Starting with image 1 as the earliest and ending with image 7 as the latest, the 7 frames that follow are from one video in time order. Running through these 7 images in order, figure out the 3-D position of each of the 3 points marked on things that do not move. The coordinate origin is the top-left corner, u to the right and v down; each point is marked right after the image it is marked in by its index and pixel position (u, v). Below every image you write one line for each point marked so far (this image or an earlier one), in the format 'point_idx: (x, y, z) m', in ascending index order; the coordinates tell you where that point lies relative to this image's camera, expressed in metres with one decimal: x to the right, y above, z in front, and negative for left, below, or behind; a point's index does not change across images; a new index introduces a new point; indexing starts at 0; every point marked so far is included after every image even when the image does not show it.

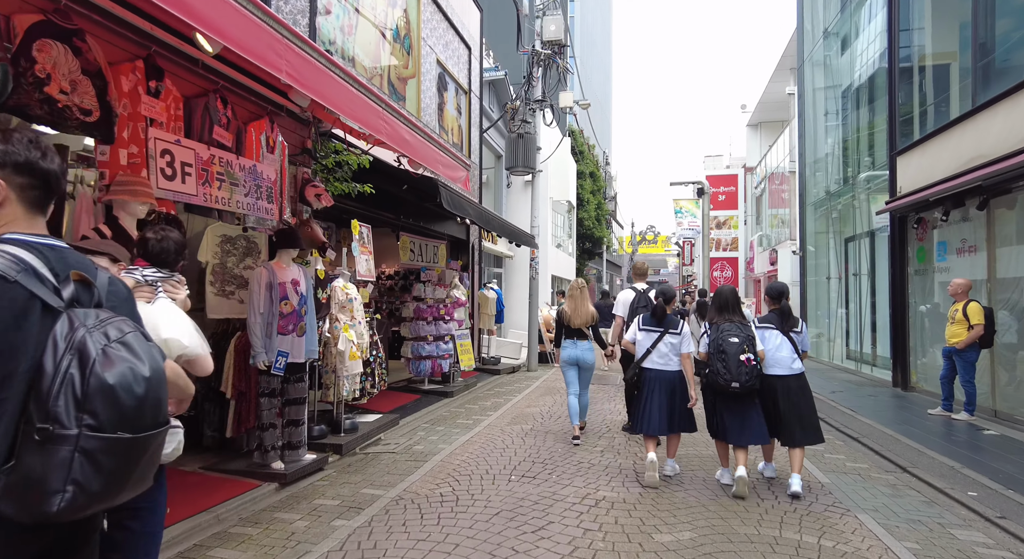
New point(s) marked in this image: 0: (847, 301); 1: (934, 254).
0: (+8.0, -0.5, +15.9) m
1: (+6.8, +0.4, +10.6) m
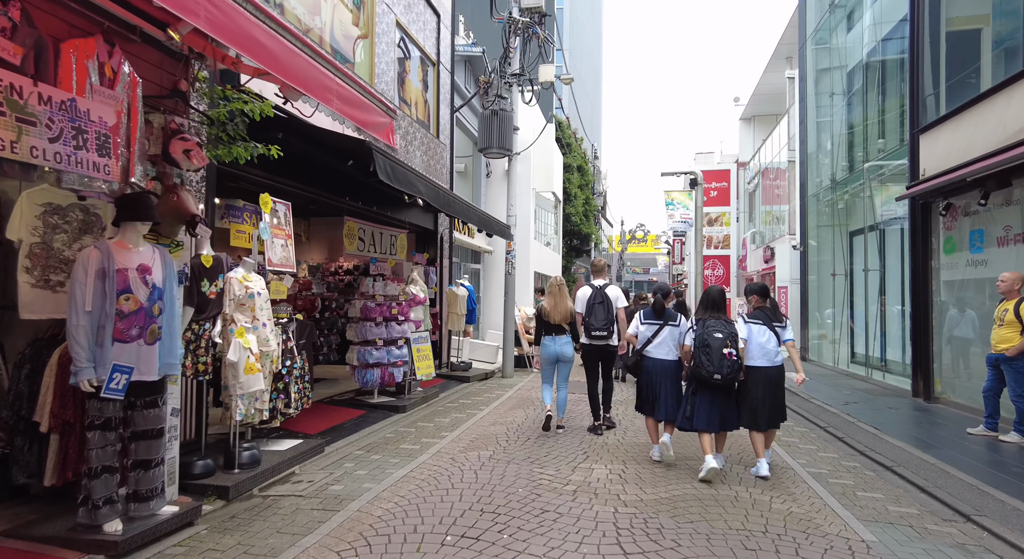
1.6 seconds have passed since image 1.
0: (+7.5, -0.5, +14.6) m
1: (+6.3, +0.5, +9.2) m
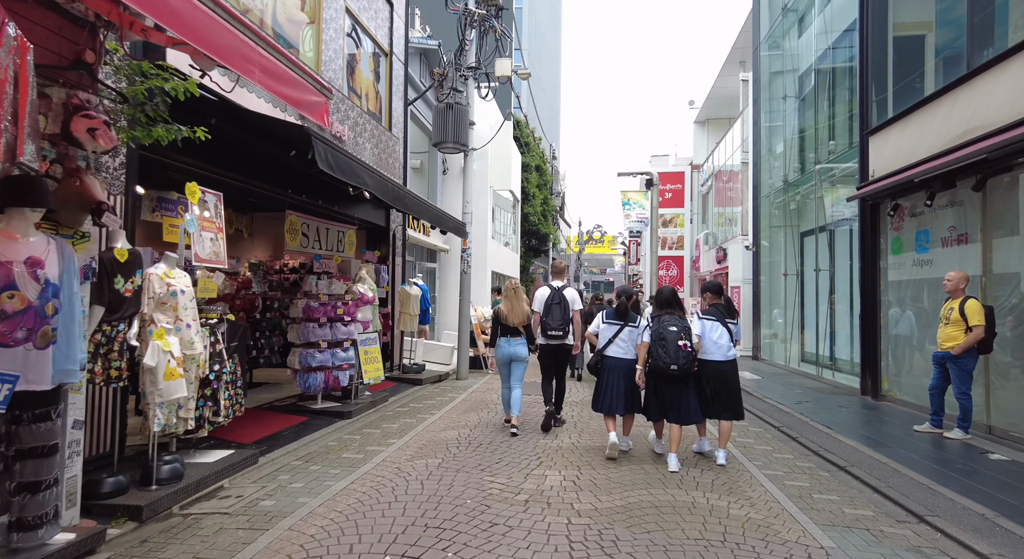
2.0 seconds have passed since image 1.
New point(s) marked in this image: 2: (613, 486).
0: (+6.5, -0.5, +14.8) m
1: (+5.7, +0.5, +9.3) m
2: (+0.8, -1.6, +5.2) m
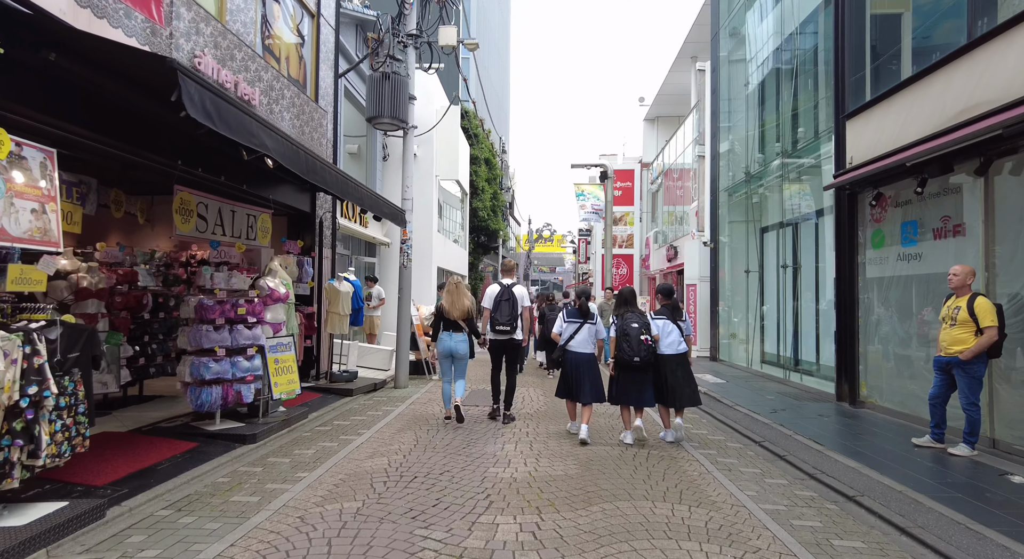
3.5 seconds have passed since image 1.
0: (+5.4, -0.4, +14.0) m
1: (+5.0, +0.5, +8.5) m
2: (+0.4, -1.6, +4.0) m
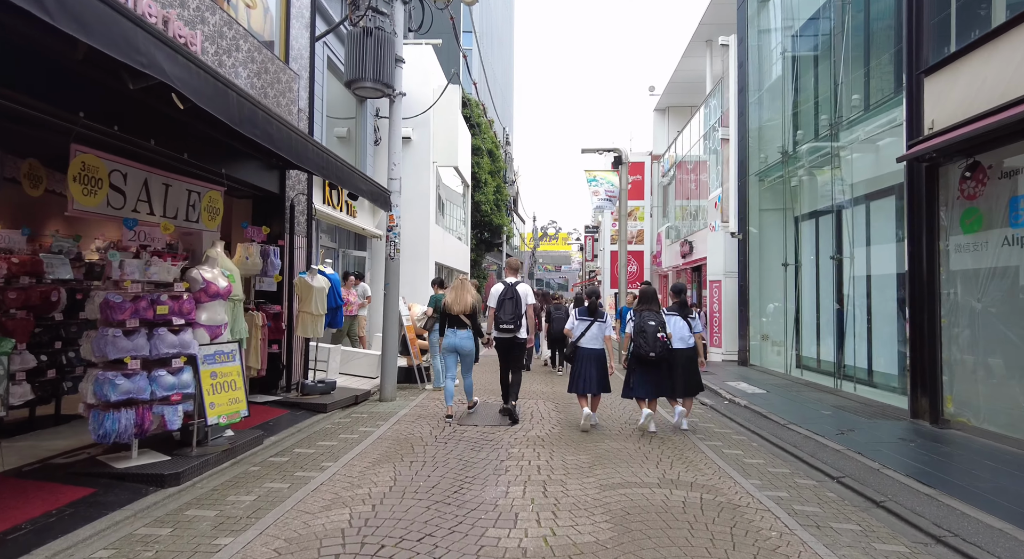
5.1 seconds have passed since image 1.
0: (+5.5, -0.3, +12.4) m
1: (+5.0, +0.6, +6.9) m
2: (+0.5, -1.5, +2.4) m
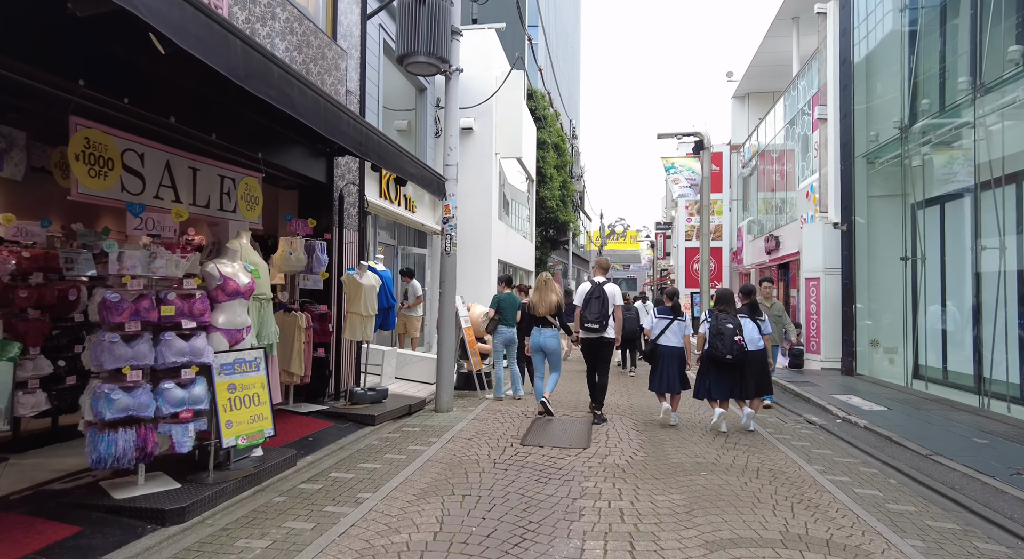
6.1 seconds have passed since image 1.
0: (+6.7, -0.3, +10.7) m
1: (+5.6, +0.7, +5.3) m
2: (+0.7, -1.4, +1.3) m
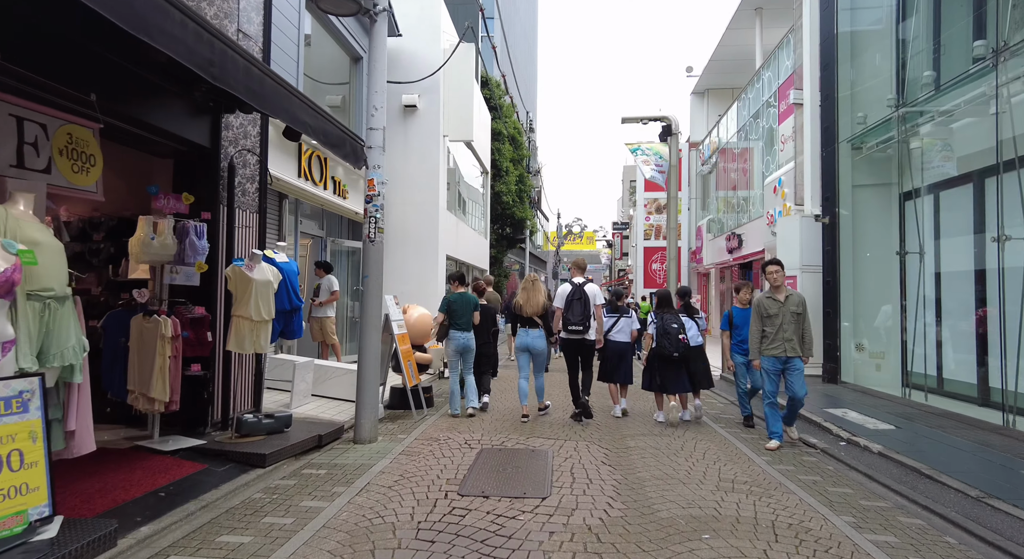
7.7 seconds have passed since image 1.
0: (+5.9, -0.2, +9.5) m
1: (+5.2, +0.7, +4.0) m
2: (+0.5, -1.4, -0.3) m
